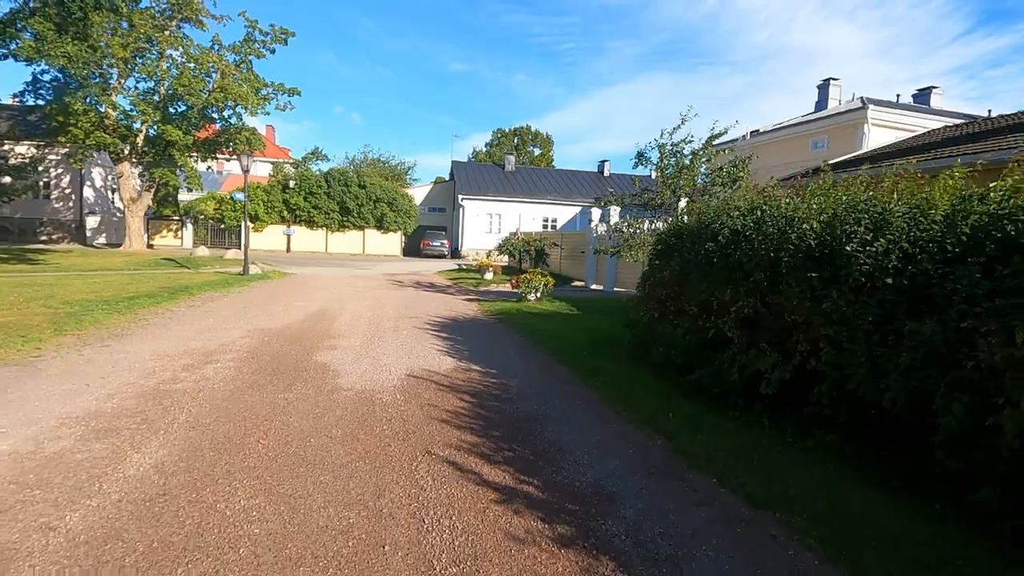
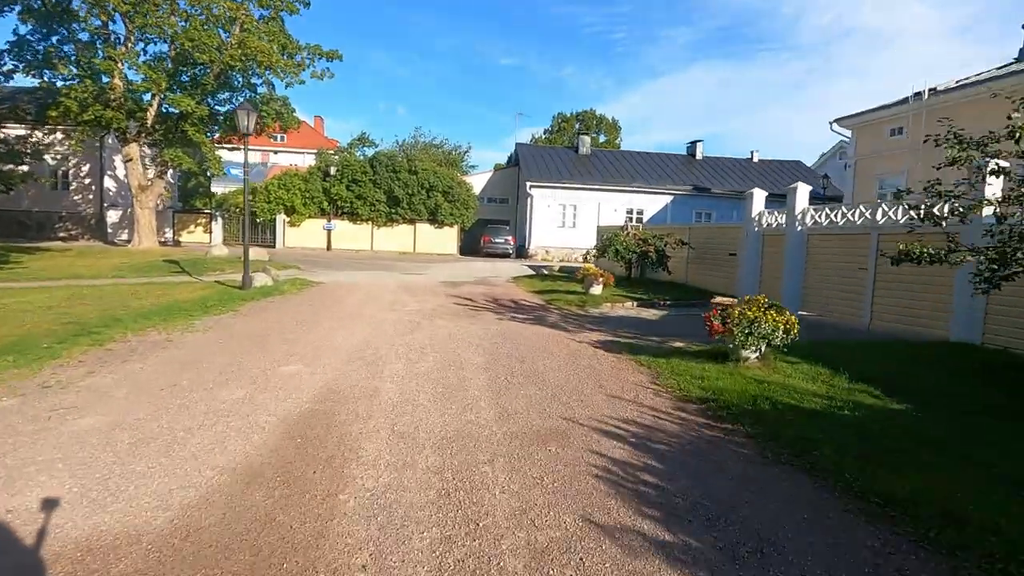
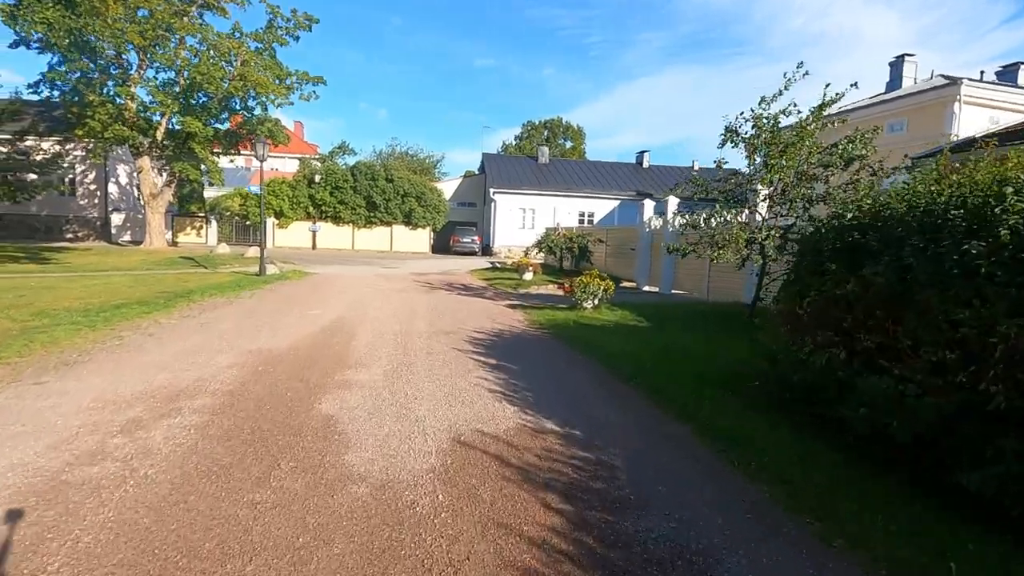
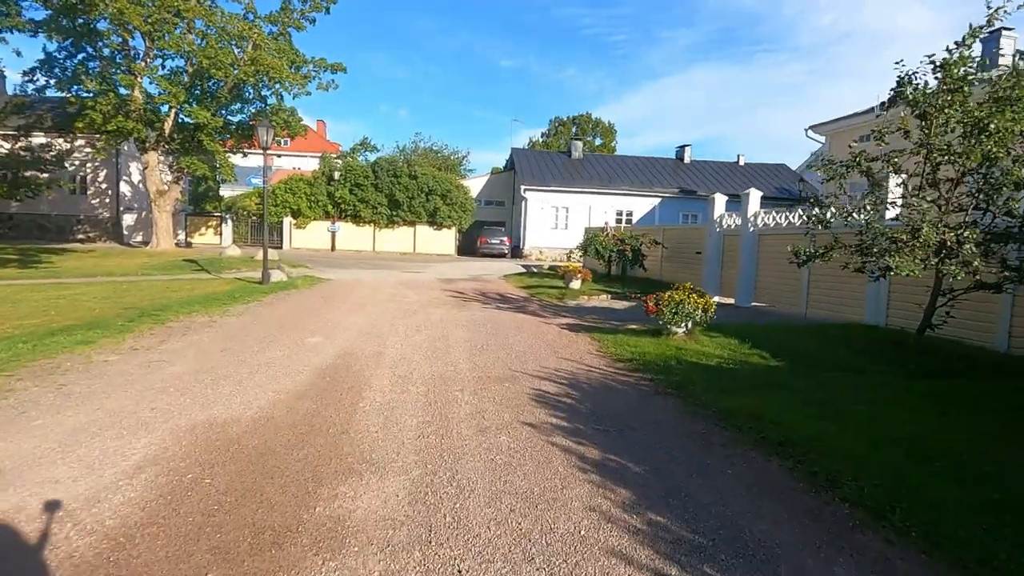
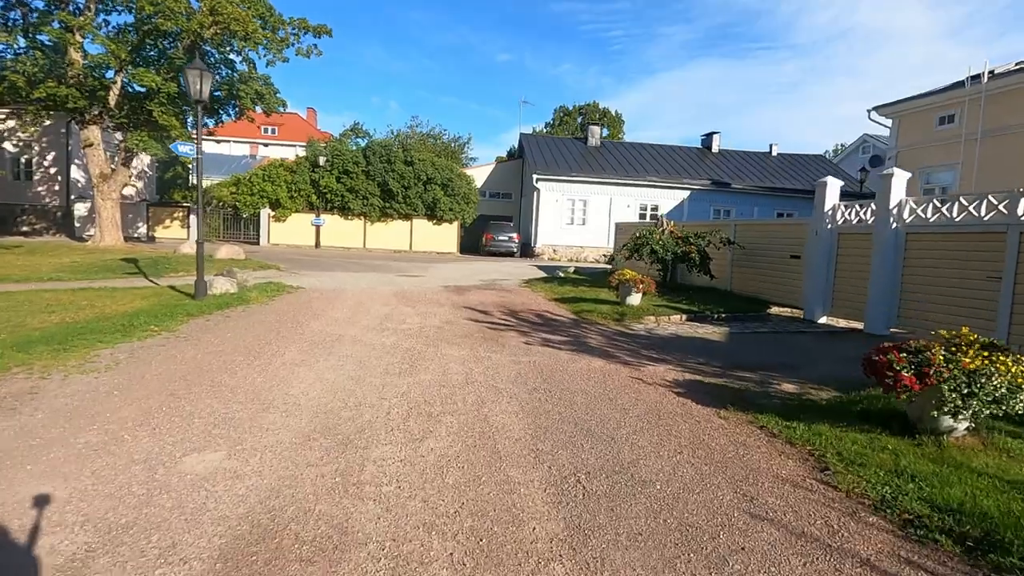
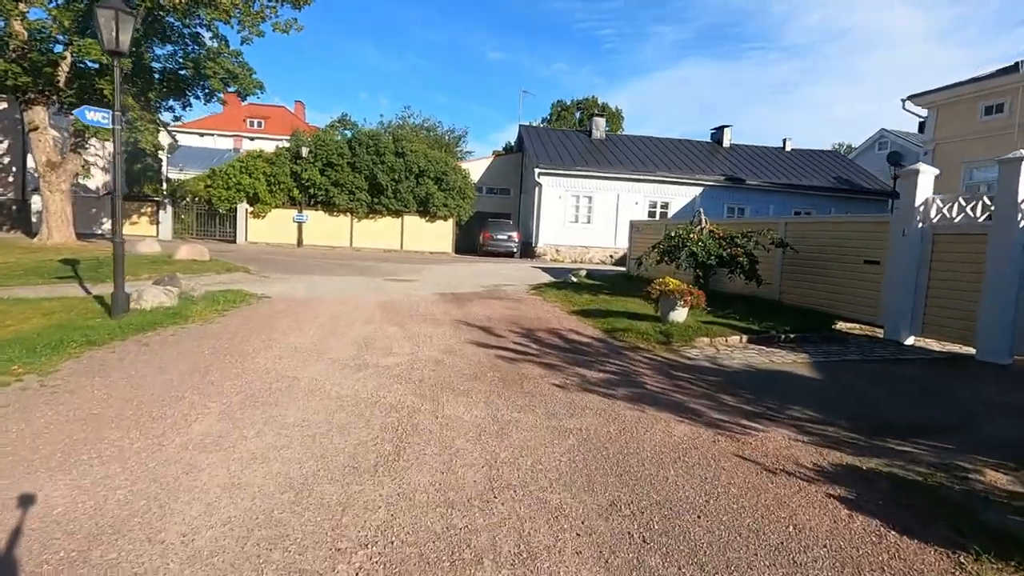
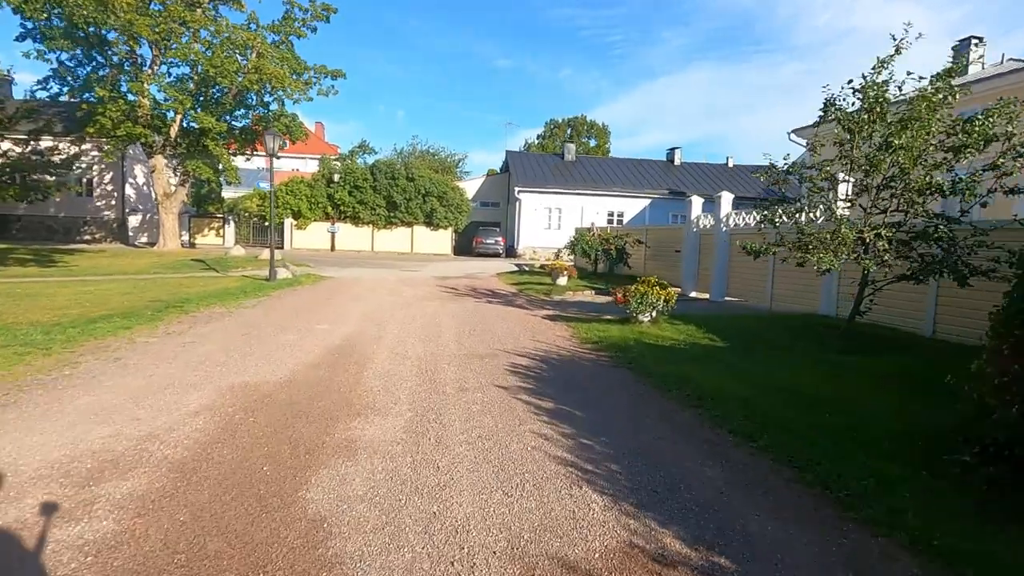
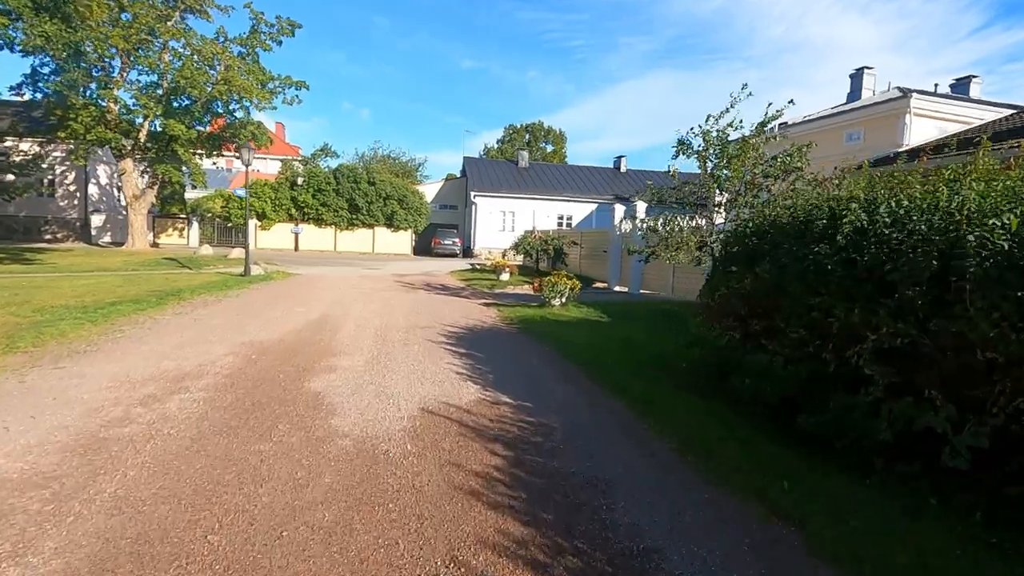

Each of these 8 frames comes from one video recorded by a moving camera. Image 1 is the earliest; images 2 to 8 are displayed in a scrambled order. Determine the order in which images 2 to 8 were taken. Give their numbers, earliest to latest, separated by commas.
8, 3, 7, 4, 2, 5, 6
